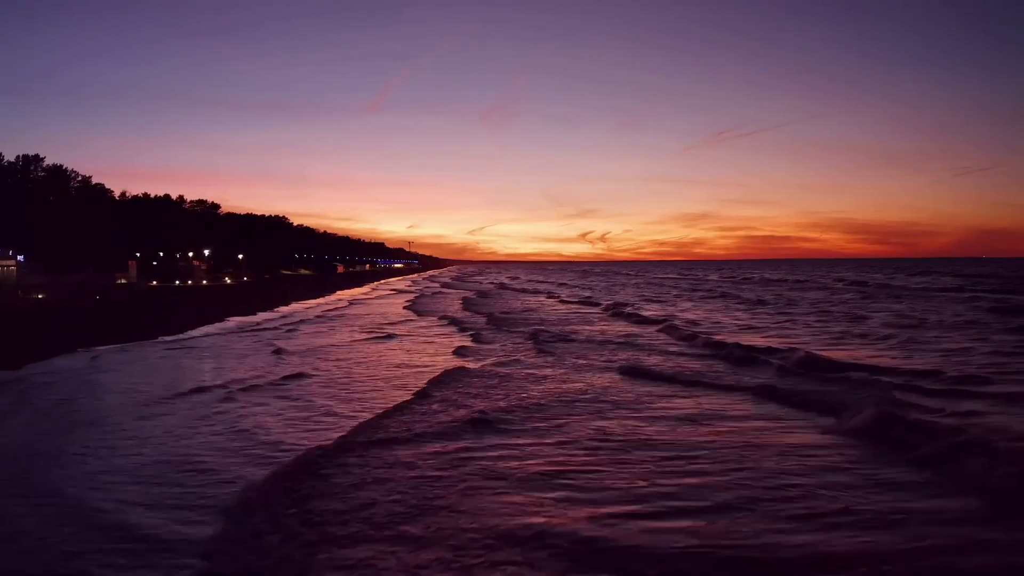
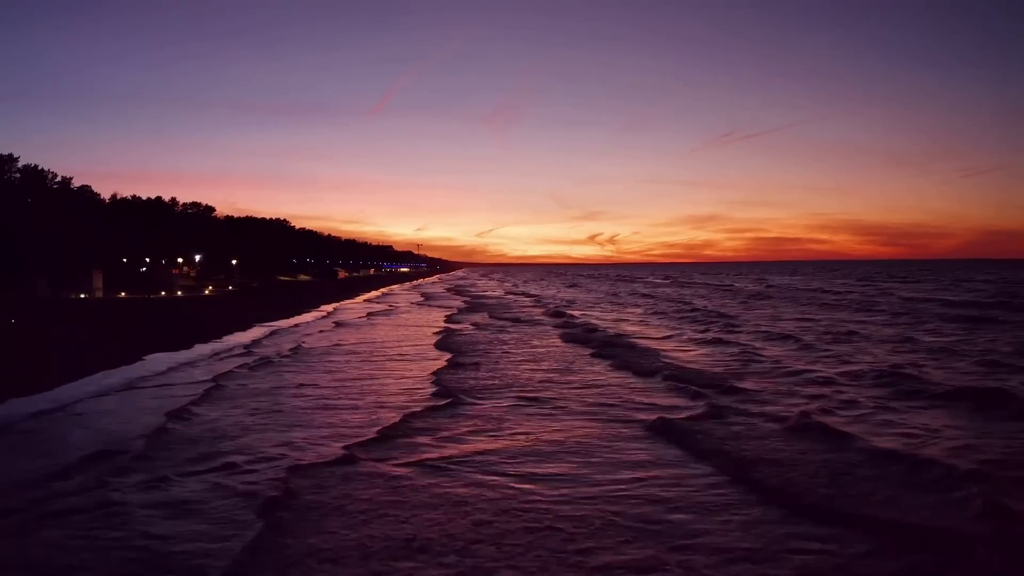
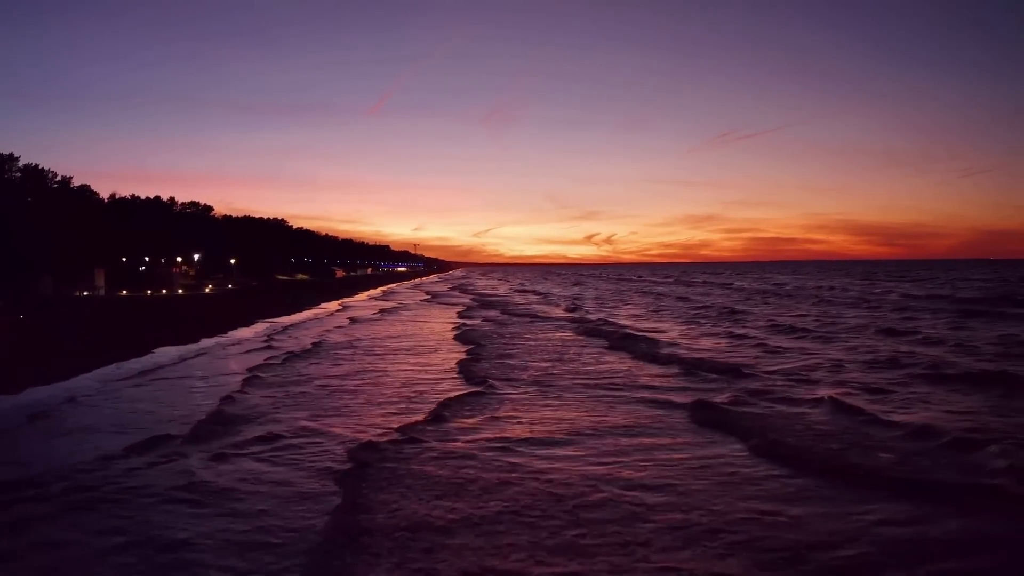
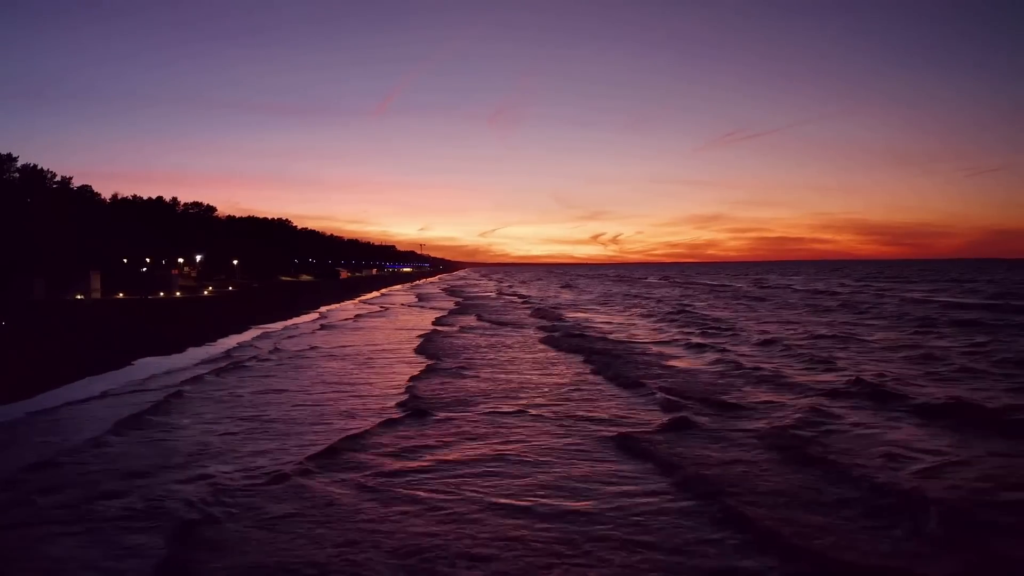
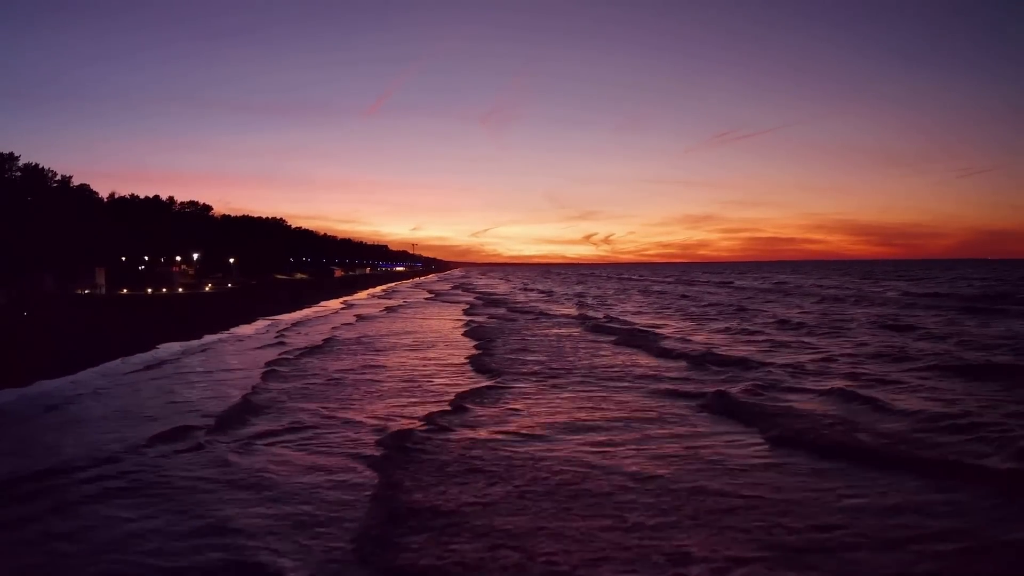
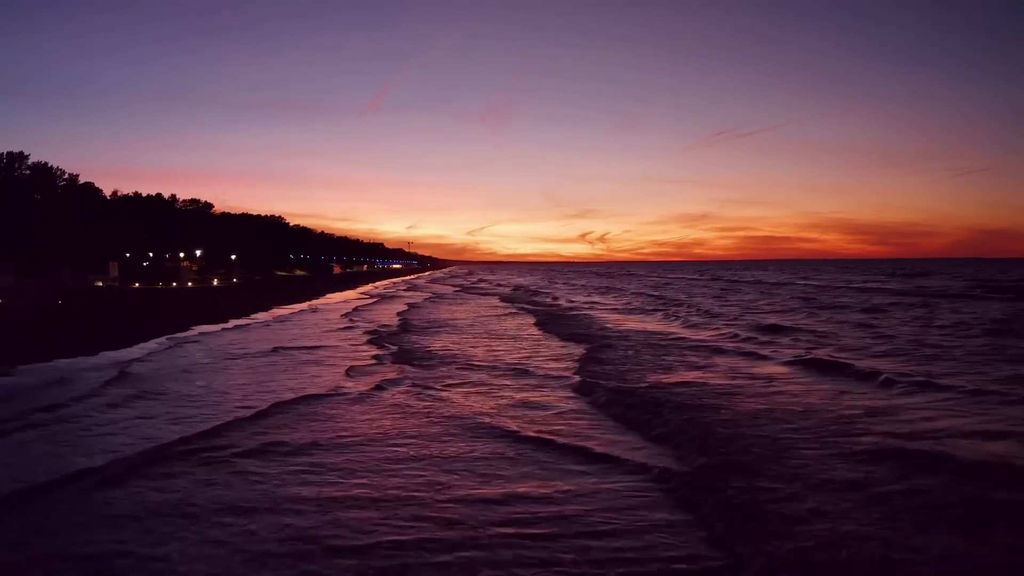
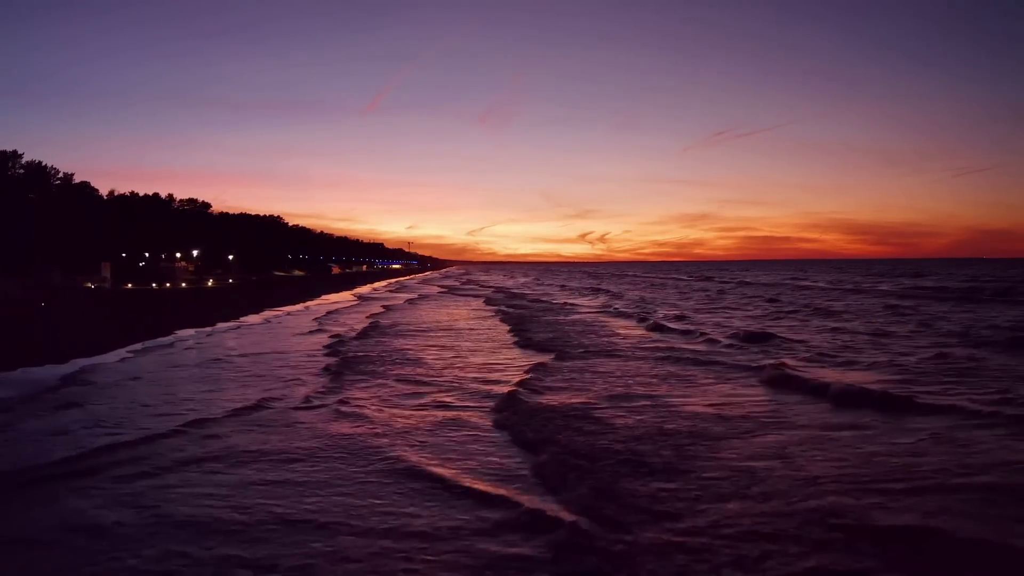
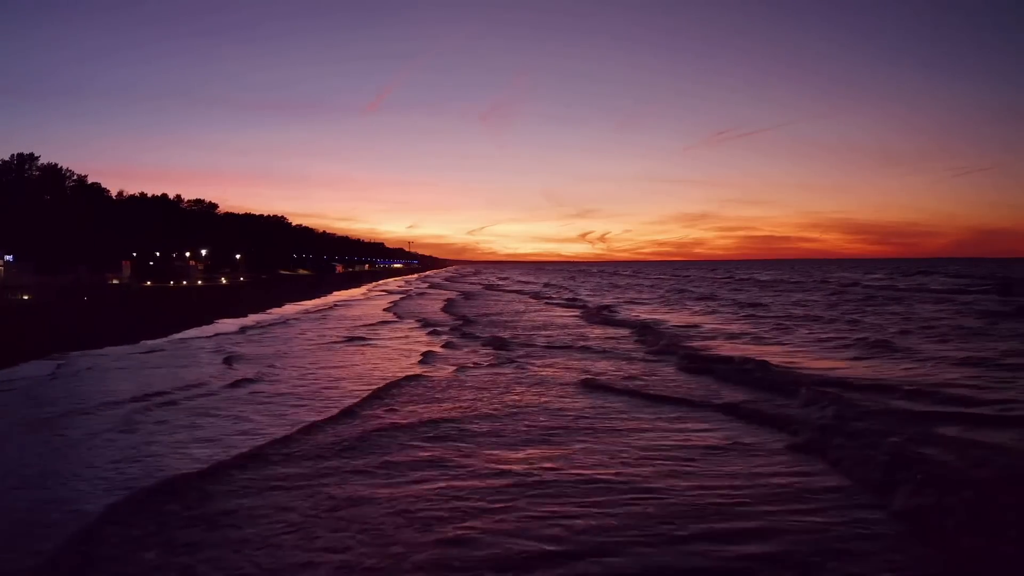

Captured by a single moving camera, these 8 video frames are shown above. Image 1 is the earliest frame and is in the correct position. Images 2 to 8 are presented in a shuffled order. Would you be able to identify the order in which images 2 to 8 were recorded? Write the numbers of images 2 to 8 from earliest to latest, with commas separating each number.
8, 6, 7, 5, 3, 2, 4
